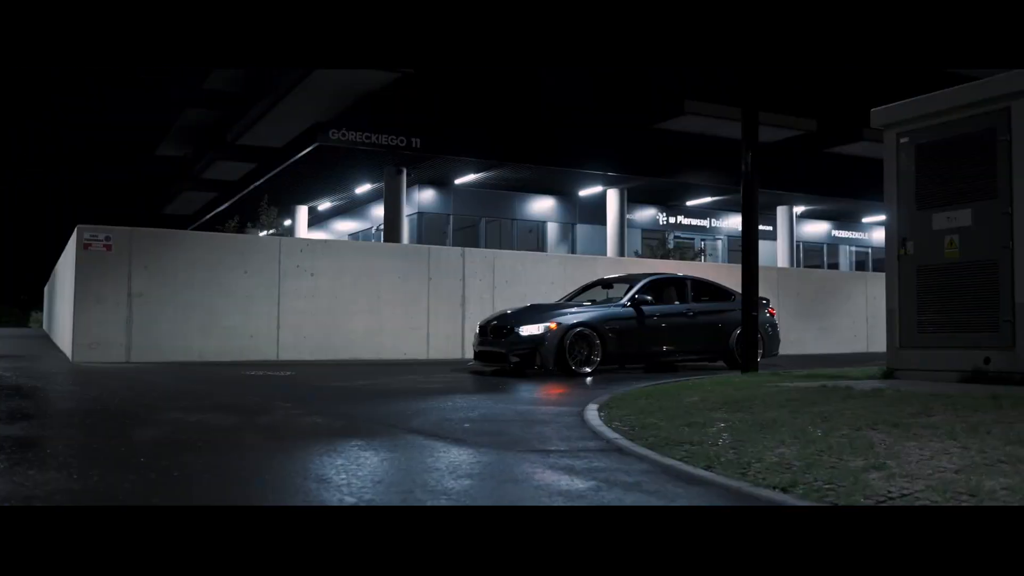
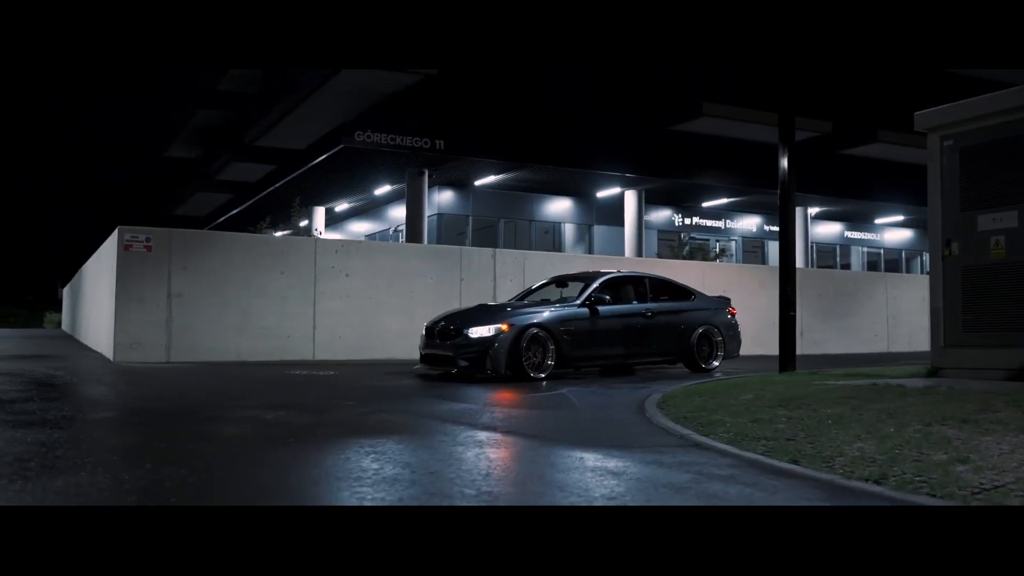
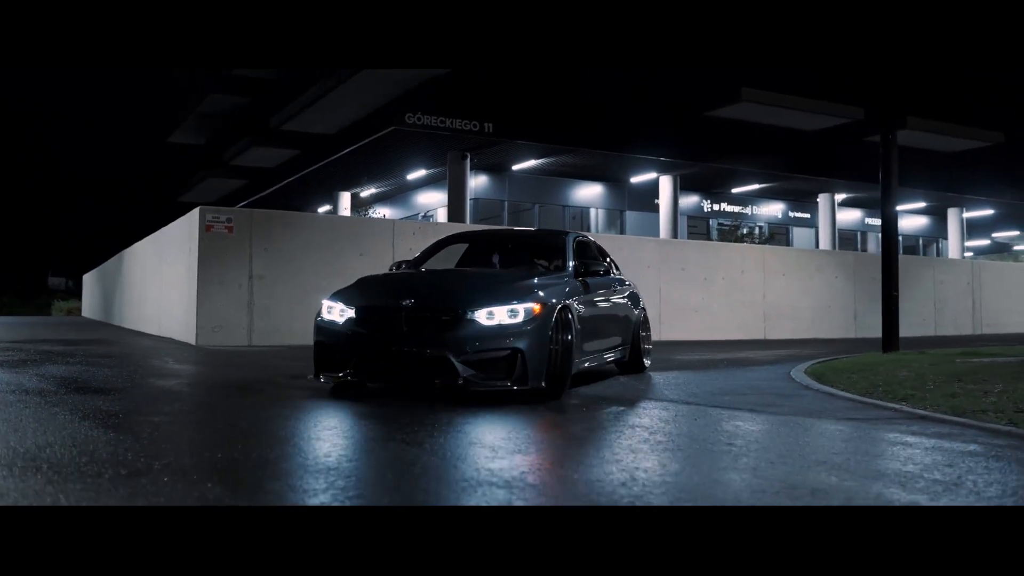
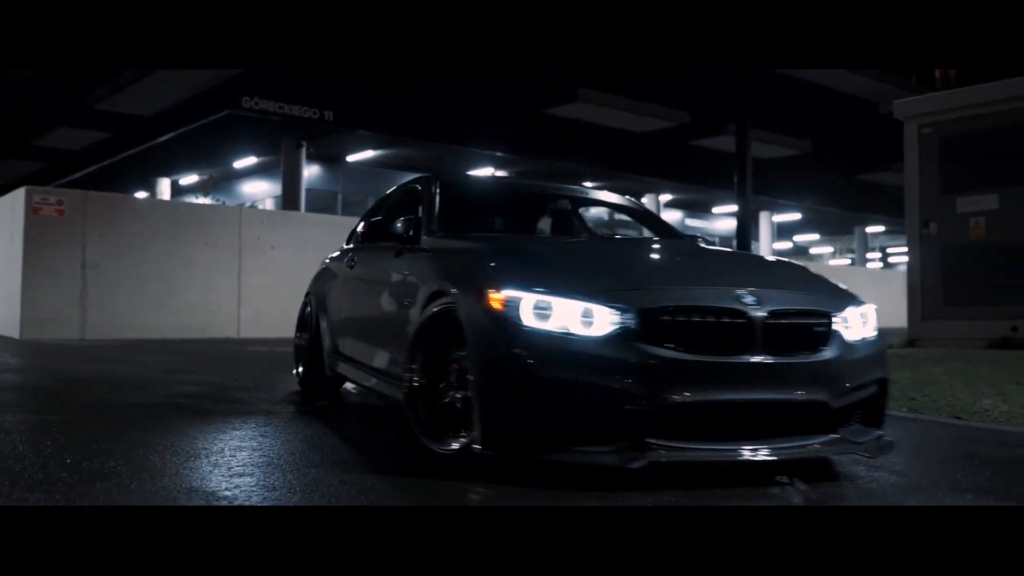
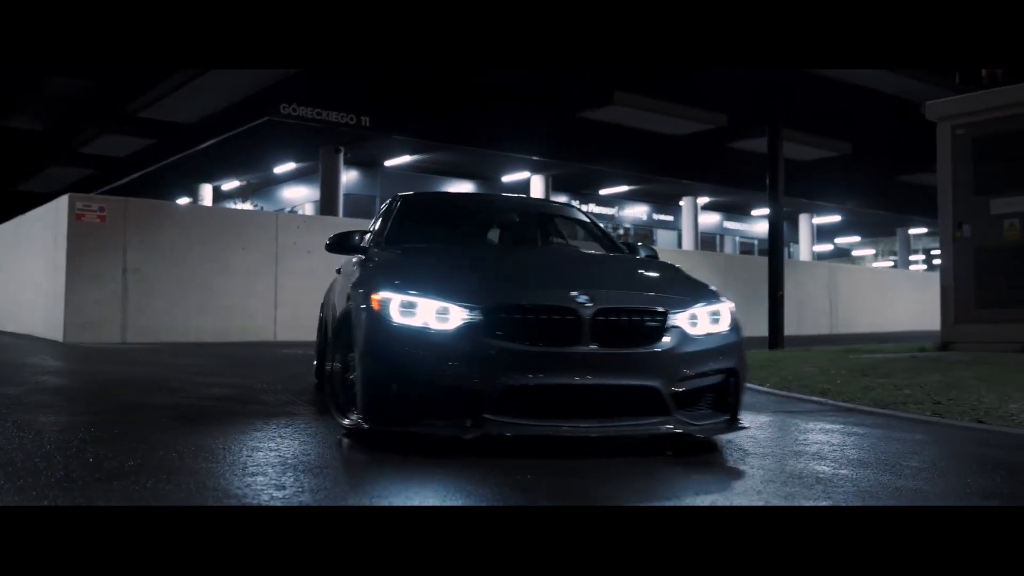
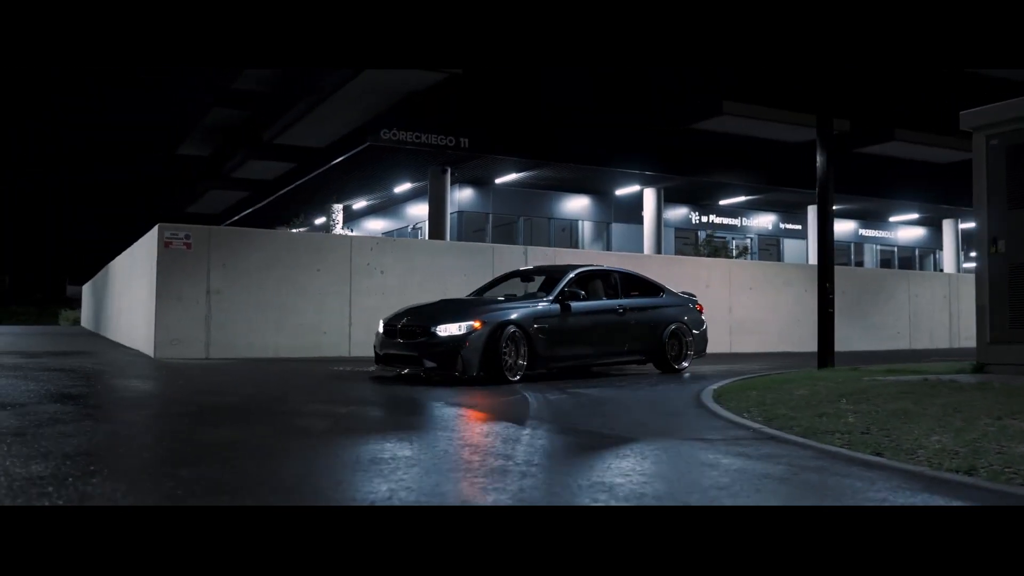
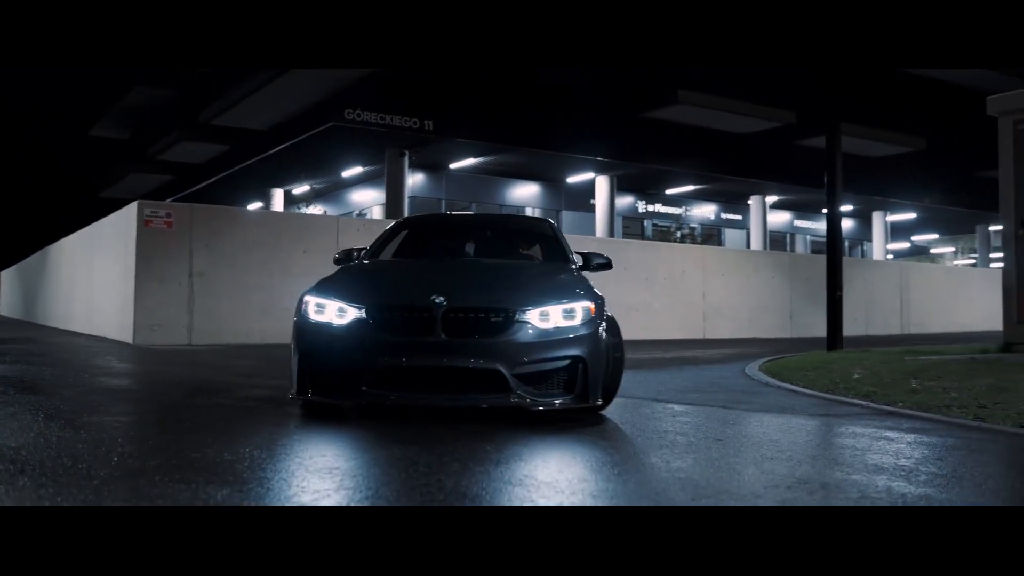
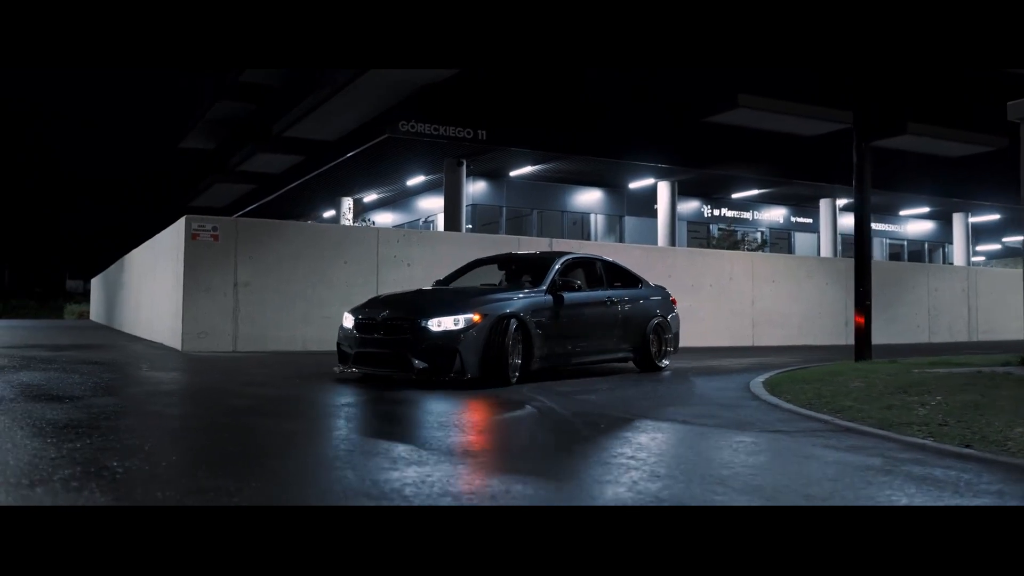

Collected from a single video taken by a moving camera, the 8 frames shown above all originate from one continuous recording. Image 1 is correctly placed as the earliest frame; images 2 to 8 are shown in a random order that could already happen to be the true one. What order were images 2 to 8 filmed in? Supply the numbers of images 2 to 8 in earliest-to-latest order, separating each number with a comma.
2, 6, 8, 3, 7, 5, 4
